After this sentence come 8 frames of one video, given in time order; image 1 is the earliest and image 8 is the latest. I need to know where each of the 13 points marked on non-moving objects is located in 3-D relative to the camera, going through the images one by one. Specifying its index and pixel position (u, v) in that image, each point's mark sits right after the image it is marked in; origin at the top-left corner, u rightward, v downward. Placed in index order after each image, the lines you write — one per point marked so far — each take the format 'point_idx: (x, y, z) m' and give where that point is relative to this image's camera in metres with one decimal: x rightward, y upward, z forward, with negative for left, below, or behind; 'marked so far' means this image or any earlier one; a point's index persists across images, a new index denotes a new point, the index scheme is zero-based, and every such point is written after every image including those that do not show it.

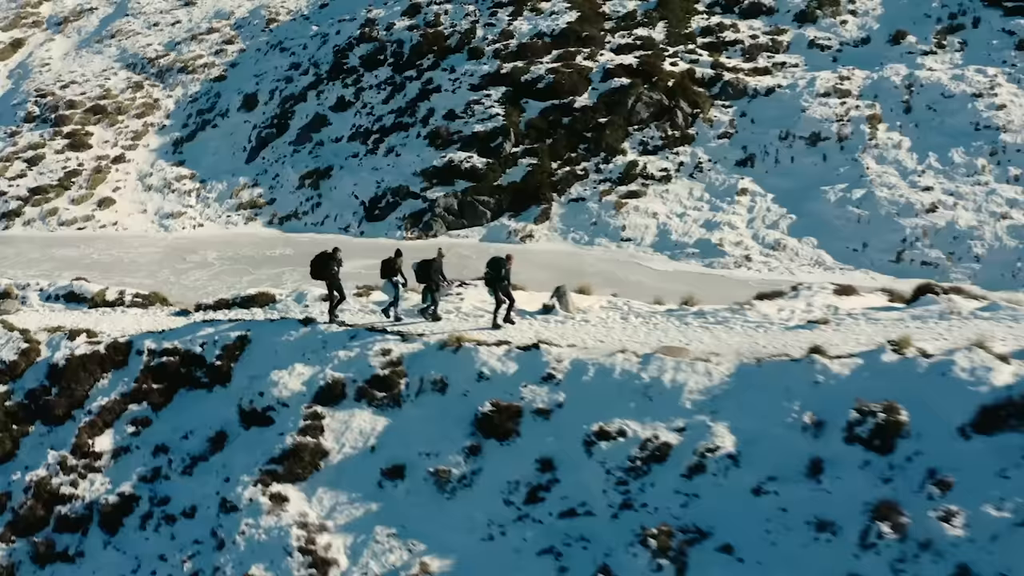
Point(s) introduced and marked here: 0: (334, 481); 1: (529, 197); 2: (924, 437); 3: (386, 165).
0: (-1.6, -1.7, +7.9) m
1: (+0.4, +1.6, +15.8) m
2: (+2.9, -1.0, +6.0) m
3: (-2.5, +2.4, +17.2) m
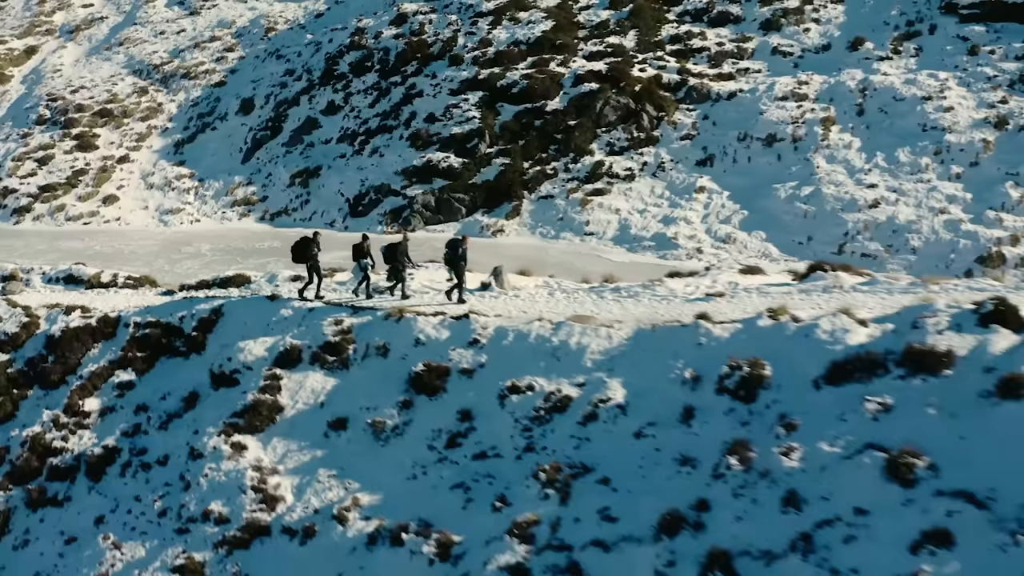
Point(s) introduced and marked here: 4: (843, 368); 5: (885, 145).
0: (-2.3, -1.4, +9.0) m
1: (-0.1, +1.8, +16.9) m
2: (+2.2, -0.8, +7.0) m
3: (-2.9, +2.6, +18.3) m
4: (+2.6, -0.6, +6.9) m
5: (+6.9, +2.6, +16.2) m
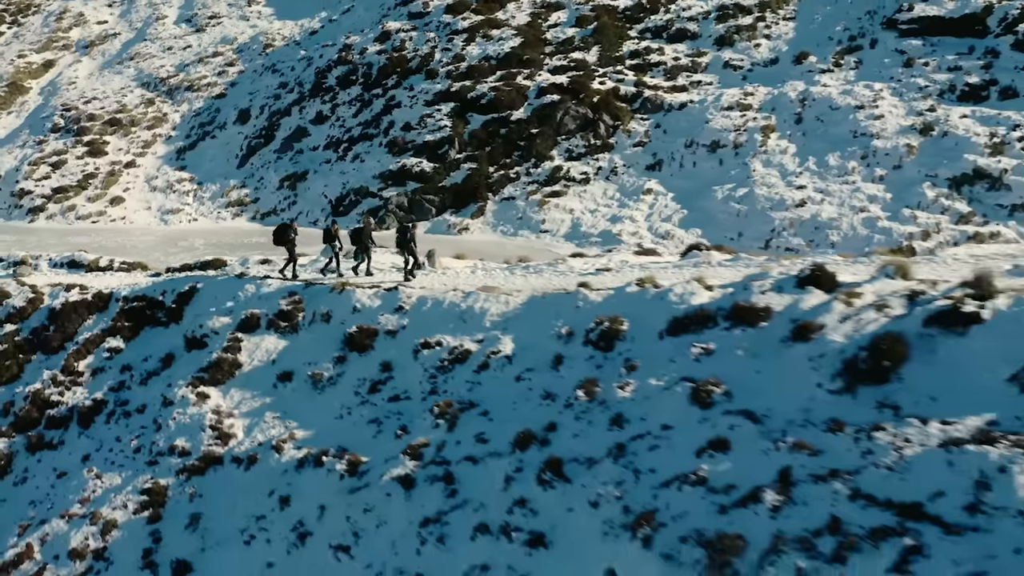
0: (-3.2, -1.1, +10.6) m
1: (-0.9, +1.9, +18.5) m
2: (+1.2, -0.5, +8.5) m
3: (-3.6, +2.7, +20.0) m
4: (+1.6, -0.3, +8.4) m
5: (+6.2, +2.8, +17.7) m
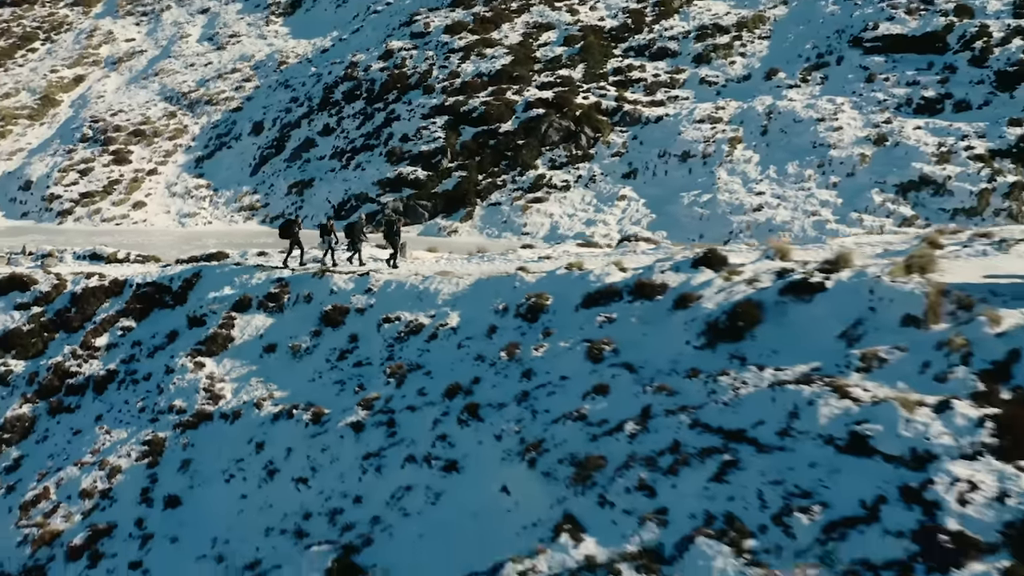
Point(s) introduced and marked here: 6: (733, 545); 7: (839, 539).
0: (-3.8, -0.9, +12.2) m
1: (-1.2, +2.0, +20.1) m
2: (+0.5, -0.2, +10.0) m
3: (-3.9, +2.7, +21.7) m
4: (+0.9, -0.1, +9.9) m
5: (+5.8, +2.8, +19.1) m
6: (+1.5, -1.8, +6.2) m
7: (+2.2, -1.7, +5.9) m
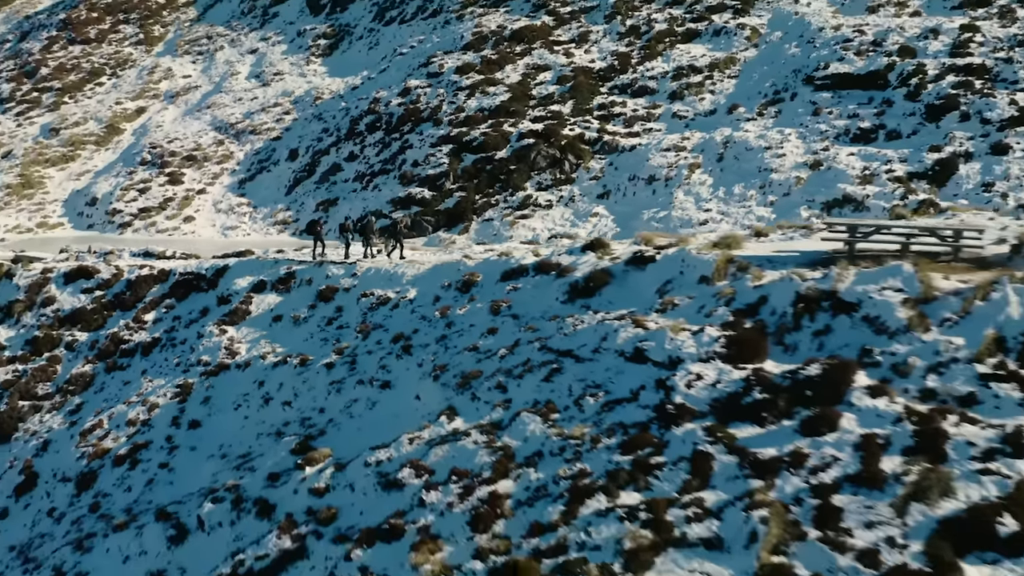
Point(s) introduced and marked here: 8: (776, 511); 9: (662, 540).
0: (-4.6, -0.6, +15.6) m
1: (-1.5, +1.9, +23.4) m
2: (-0.4, +0.1, +13.1) m
3: (-4.1, +2.6, +25.2) m
4: (0.0, +0.2, +13.0) m
5: (+5.4, +2.6, +22.0) m
6: (+0.3, -1.3, +9.2) m
7: (+1.0, -1.2, +8.9) m
8: (+2.2, -1.9, +7.4) m
9: (+1.2, -2.1, +7.5) m
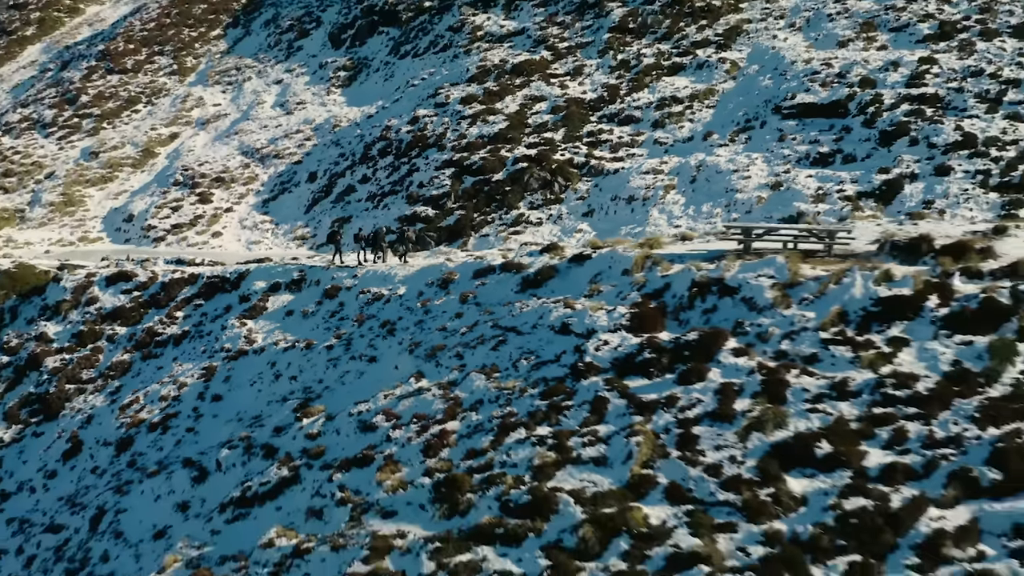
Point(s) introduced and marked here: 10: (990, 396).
0: (-5.1, -0.6, +18.1) m
1: (-1.7, +1.6, +25.9) m
2: (-1.0, +0.1, +15.6) m
3: (-4.3, +2.4, +27.8) m
4: (-0.6, +0.3, +15.4) m
5: (+5.2, +2.4, +24.3) m
6: (-0.3, -1.1, +11.6) m
7: (+0.3, -1.0, +11.3) m
8: (+1.5, -1.6, +9.7) m
9: (+0.5, -1.9, +9.8) m
10: (+5.1, -1.1, +9.4) m
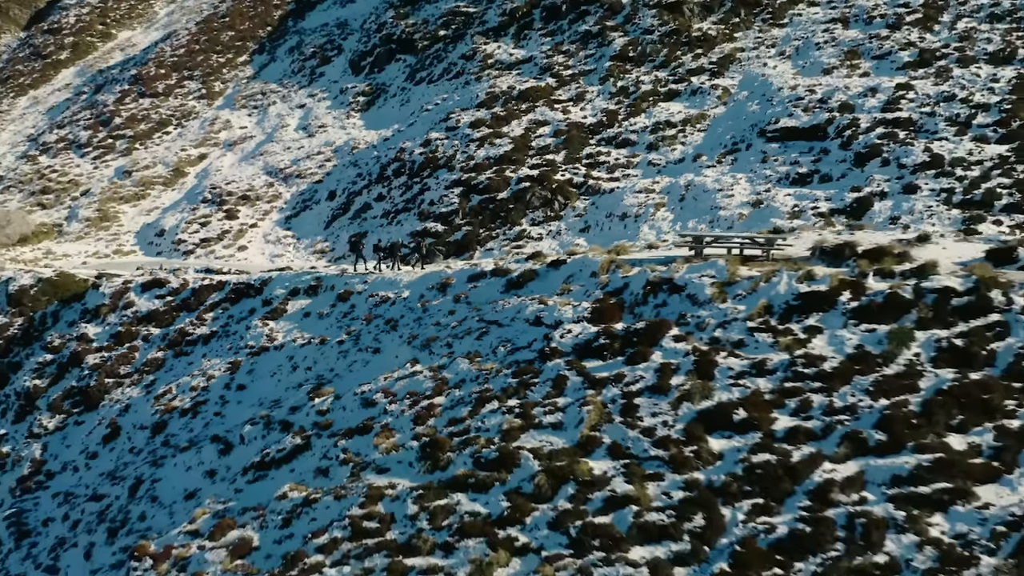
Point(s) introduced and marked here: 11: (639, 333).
0: (-5.2, -0.7, +20.2) m
1: (-1.7, +1.3, +28.0) m
2: (-1.2, +0.1, +17.6) m
3: (-4.2, +2.0, +30.0) m
4: (-0.8, +0.2, +17.4) m
5: (+5.2, +2.1, +26.2) m
6: (-0.7, -1.1, +13.6) m
7: (0.0, -1.0, +13.3) m
8: (+1.1, -1.6, +11.7) m
9: (+0.2, -1.8, +11.7) m
10: (+4.8, -1.1, +11.3) m
11: (+1.8, -0.6, +12.8) m
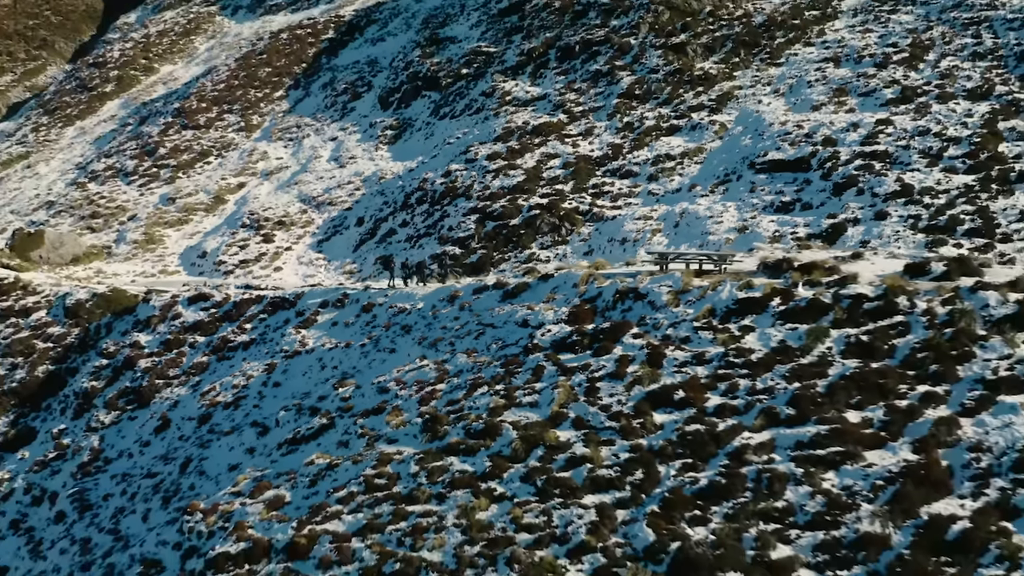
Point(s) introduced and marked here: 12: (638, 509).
0: (-5.2, -1.0, +23.0) m
1: (-1.3, +0.8, +30.8) m
2: (-1.2, -0.2, +20.3) m
3: (-3.8, +1.4, +32.8) m
4: (-0.8, 0.0, +20.1) m
5: (+5.5, +1.5, +28.8) m
6: (-0.8, -1.2, +16.2) m
7: (-0.2, -1.1, +15.9) m
8: (+0.9, -1.6, +14.2) m
9: (-0.1, -1.9, +14.3) m
10: (+4.5, -1.2, +13.8) m
11: (+1.6, -0.8, +15.4) m
12: (+1.7, -3.0, +11.9) m
